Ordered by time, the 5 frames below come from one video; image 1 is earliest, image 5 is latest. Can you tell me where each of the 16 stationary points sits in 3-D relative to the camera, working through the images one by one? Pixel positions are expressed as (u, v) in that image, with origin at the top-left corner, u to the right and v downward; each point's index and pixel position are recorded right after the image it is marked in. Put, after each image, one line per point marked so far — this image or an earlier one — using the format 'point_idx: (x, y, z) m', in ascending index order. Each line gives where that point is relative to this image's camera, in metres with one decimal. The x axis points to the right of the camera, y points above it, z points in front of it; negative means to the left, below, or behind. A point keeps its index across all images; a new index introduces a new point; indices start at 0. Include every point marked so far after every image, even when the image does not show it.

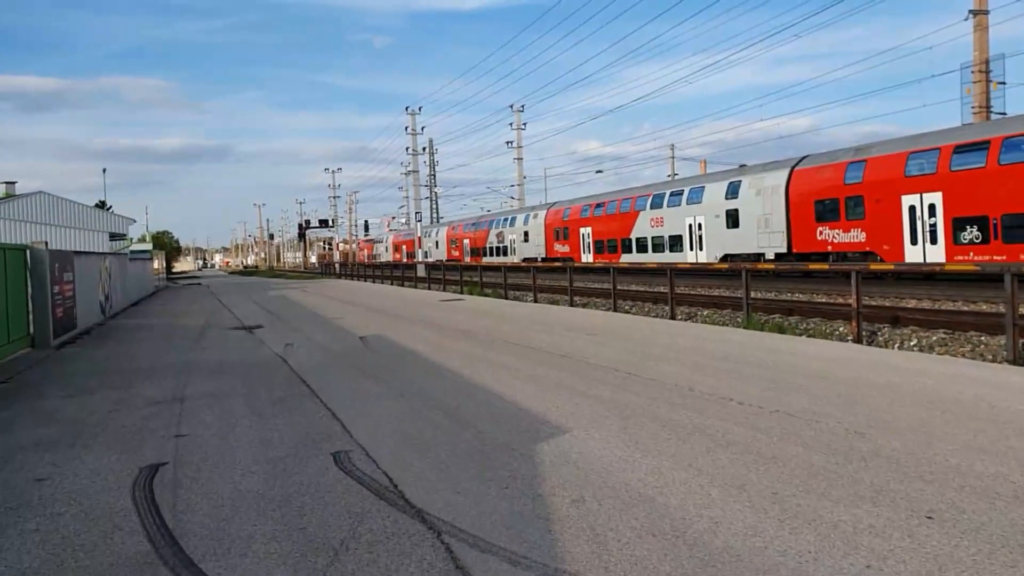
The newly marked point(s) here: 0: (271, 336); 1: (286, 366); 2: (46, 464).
0: (-4.7, -0.9, +17.7) m
1: (-3.1, -1.1, +12.4) m
2: (-3.4, -1.3, +6.6) m
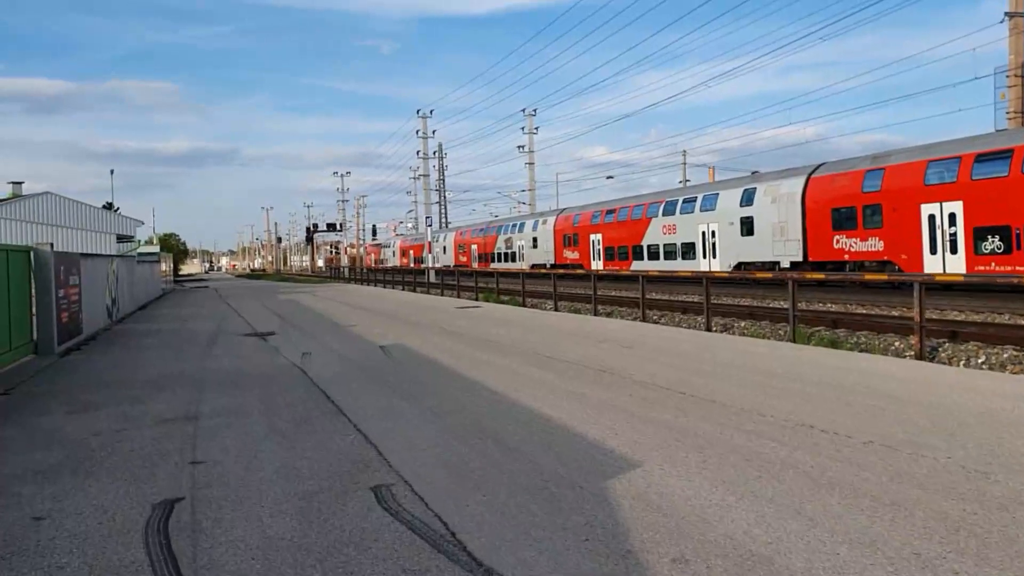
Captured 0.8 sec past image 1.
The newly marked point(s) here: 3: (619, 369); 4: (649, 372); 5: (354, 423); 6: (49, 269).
0: (-4.2, -1.0, +16.9) m
1: (-2.6, -1.2, +11.6) m
2: (-3.0, -1.3, +5.7) m
3: (+1.3, -1.0, +11.0) m
4: (+1.6, -1.0, +10.6) m
5: (-1.4, -1.2, +8.0) m
6: (-8.1, +0.3, +15.7) m
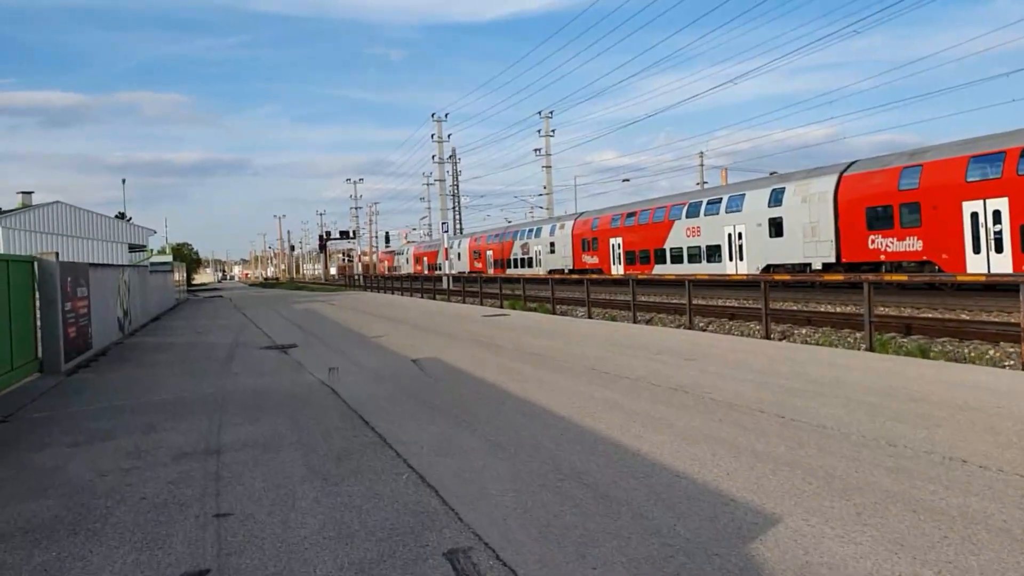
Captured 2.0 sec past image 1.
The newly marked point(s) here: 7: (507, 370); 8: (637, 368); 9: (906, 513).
0: (-3.5, -1.2, +15.7) m
1: (-2.0, -1.3, +10.4) m
2: (-2.4, -1.4, +4.5) m
3: (+1.9, -1.1, +9.7) m
4: (+2.2, -1.1, +9.3) m
5: (-0.8, -1.3, +6.8) m
6: (-7.4, +0.1, +14.5) m
7: (-0.1, -1.1, +12.2) m
8: (+1.6, -1.0, +11.6) m
9: (+2.1, -1.2, +4.8) m
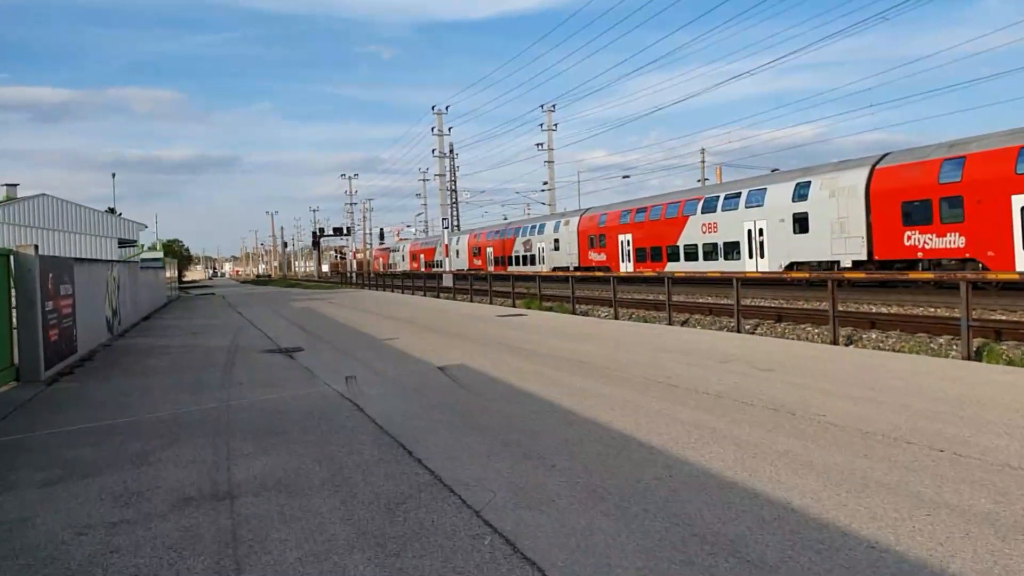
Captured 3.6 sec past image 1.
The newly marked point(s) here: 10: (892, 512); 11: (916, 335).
0: (-3.0, -1.2, +14.0) m
1: (-1.4, -1.3, +8.7) m
2: (-1.8, -1.4, +2.9) m
3: (+2.5, -1.1, +8.1) m
4: (+2.9, -1.1, +7.7) m
5: (-0.2, -1.3, +5.2) m
6: (-6.8, +0.2, +12.8) m
7: (+0.5, -1.1, +10.6) m
8: (+2.2, -1.0, +10.0) m
9: (+2.8, -1.2, +3.2) m
10: (+2.0, -1.2, +4.8) m
11: (+6.3, -0.7, +14.0) m
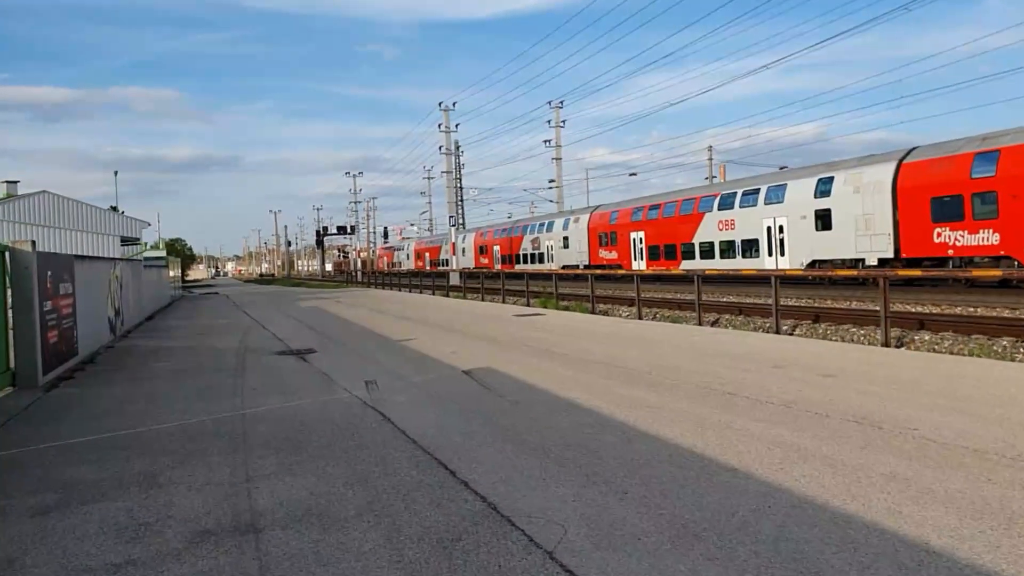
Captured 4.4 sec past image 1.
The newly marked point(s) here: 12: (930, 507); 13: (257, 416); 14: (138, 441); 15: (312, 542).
0: (-2.6, -1.2, +13.2) m
1: (-1.0, -1.3, +7.9) m
2: (-1.4, -1.4, +2.0) m
3: (+2.9, -1.1, +7.2) m
4: (+3.3, -1.1, +6.8) m
5: (+0.2, -1.3, +4.3) m
6: (-6.4, +0.2, +12.0) m
7: (+0.9, -1.1, +9.7) m
8: (+2.6, -1.0, +9.1) m
9: (+3.1, -1.2, +2.3) m
10: (+2.4, -1.2, +4.0) m
11: (+6.7, -0.7, +13.1) m
12: (+2.2, -1.2, +4.8) m
13: (-2.6, -1.3, +9.1) m
14: (-3.3, -1.3, +7.9) m
15: (-1.1, -1.3, +4.8) m
